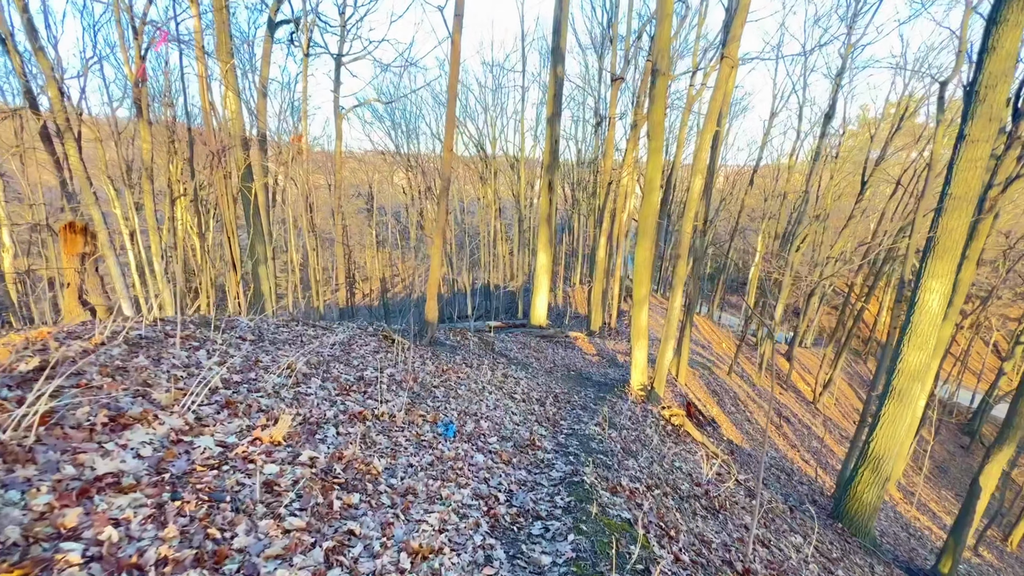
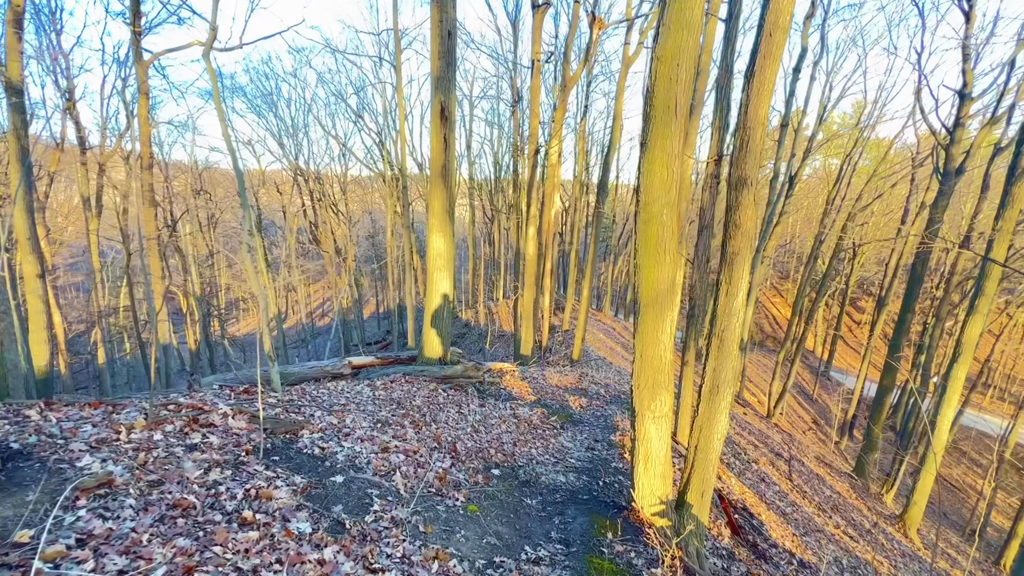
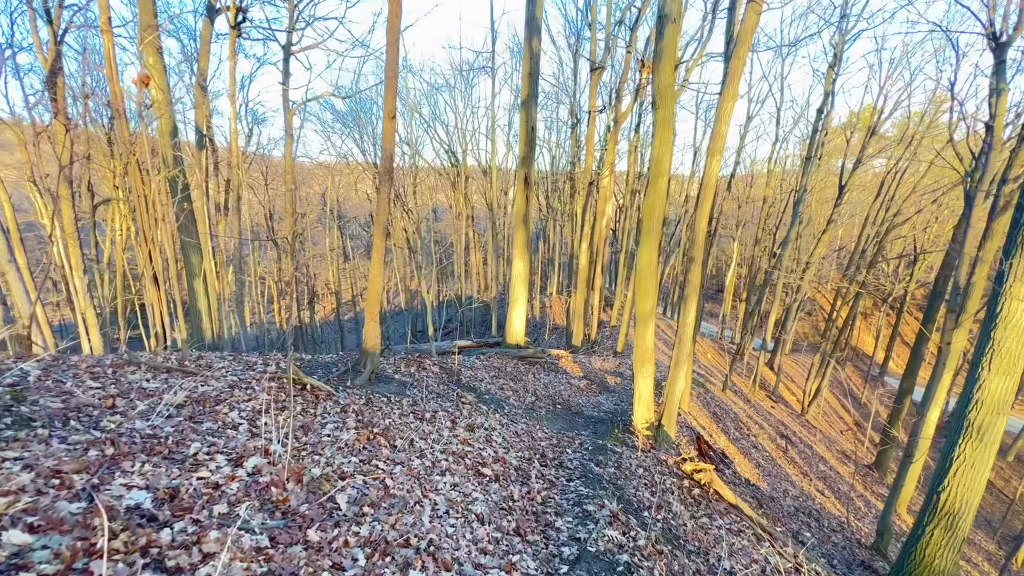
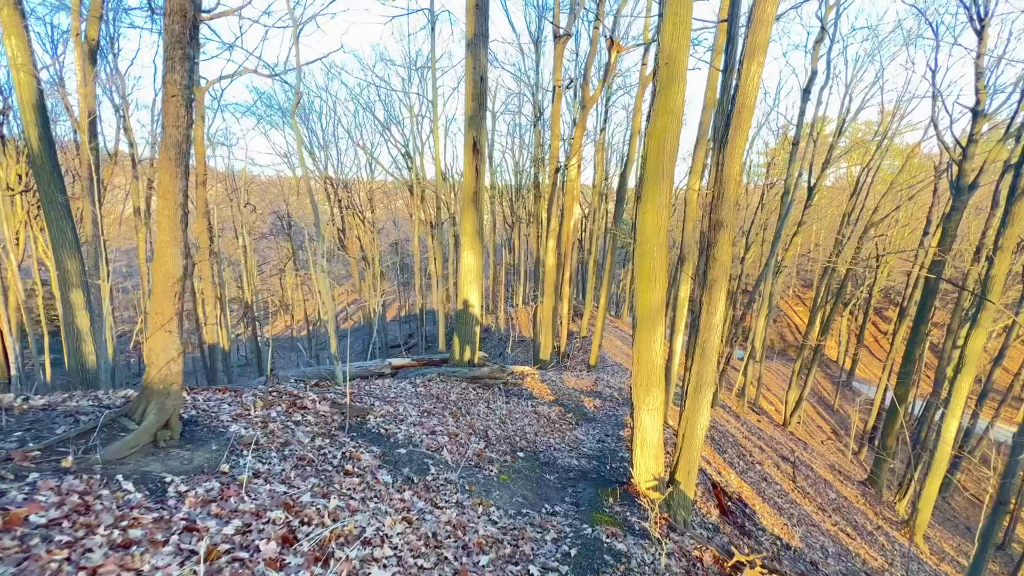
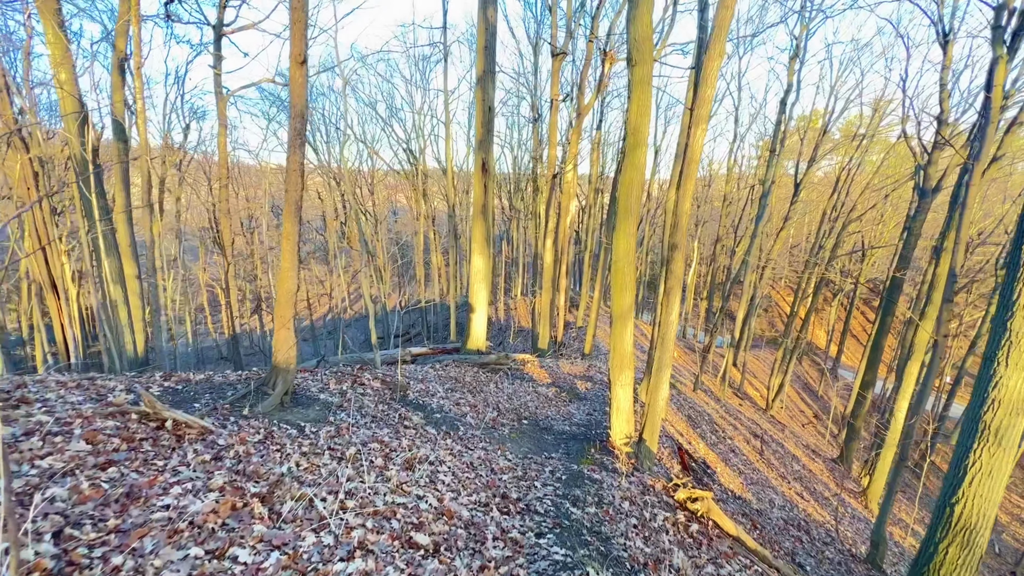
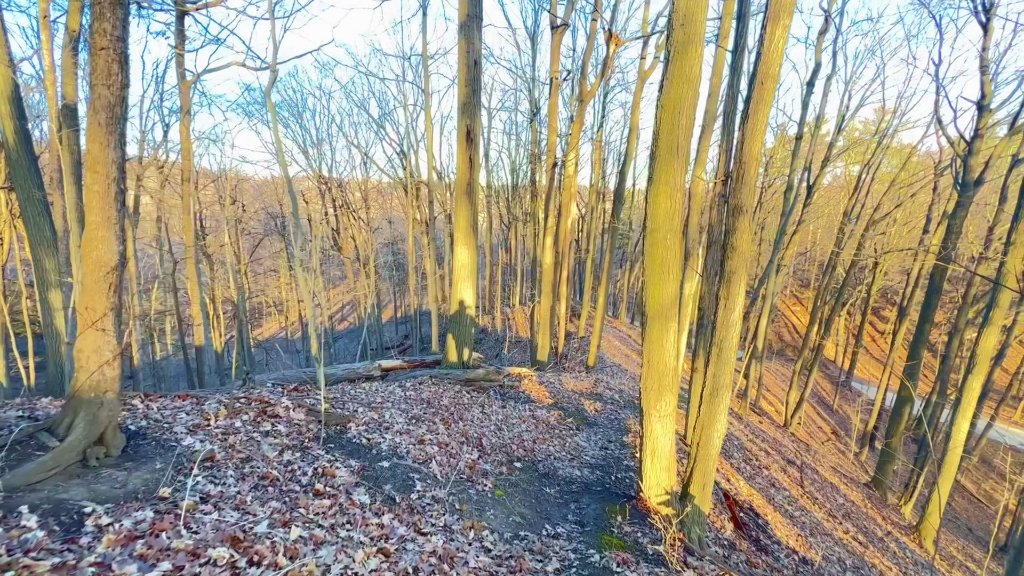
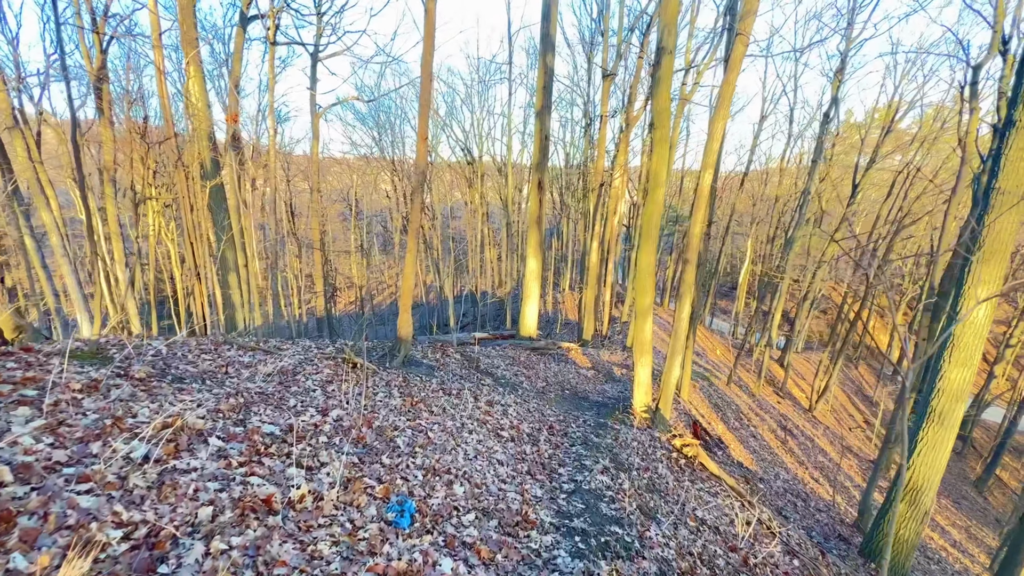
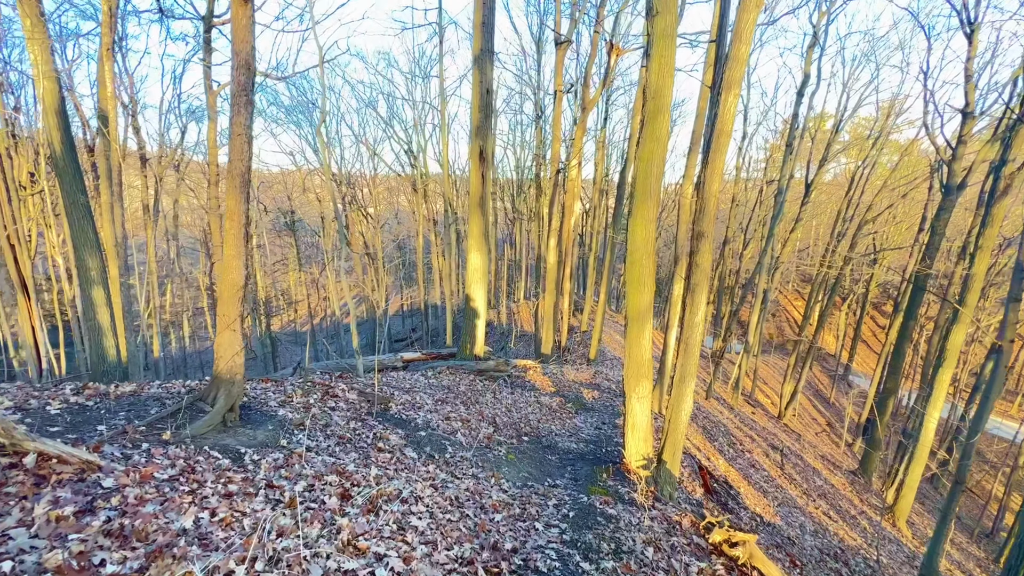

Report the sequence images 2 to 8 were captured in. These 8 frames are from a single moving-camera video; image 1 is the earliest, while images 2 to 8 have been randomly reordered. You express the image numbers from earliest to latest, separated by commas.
7, 3, 5, 8, 4, 6, 2
